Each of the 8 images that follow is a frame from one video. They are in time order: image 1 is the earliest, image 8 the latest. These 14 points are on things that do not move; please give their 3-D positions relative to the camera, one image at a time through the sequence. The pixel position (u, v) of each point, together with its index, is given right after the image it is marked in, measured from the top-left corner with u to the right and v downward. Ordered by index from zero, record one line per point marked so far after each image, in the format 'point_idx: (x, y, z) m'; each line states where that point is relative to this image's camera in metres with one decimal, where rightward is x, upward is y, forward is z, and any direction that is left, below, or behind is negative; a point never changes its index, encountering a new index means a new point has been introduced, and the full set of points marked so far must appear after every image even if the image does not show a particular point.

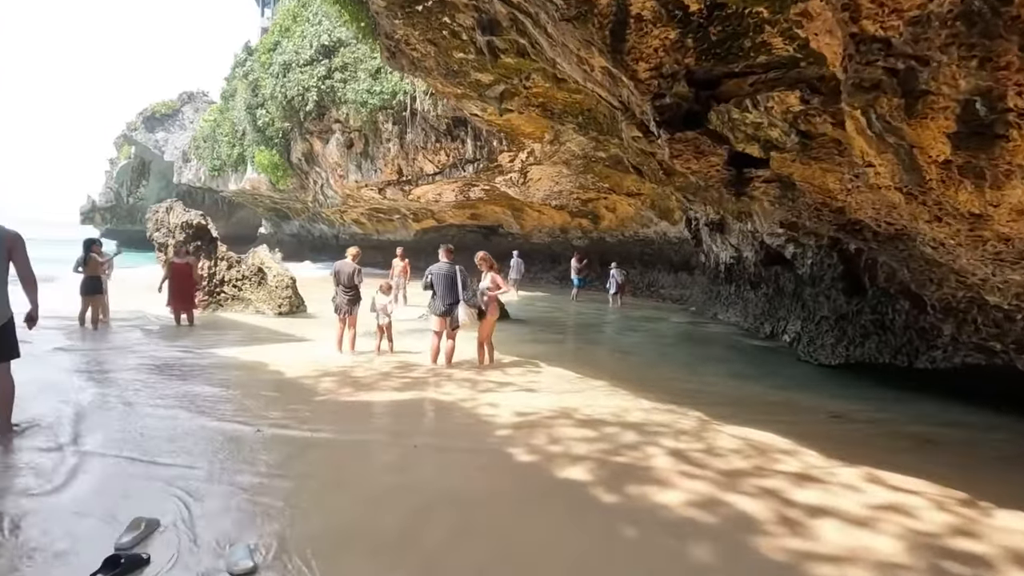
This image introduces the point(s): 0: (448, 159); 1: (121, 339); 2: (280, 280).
0: (-2.3, +4.6, +19.2) m
1: (-6.2, -0.7, +8.9) m
2: (-4.7, +0.2, +10.9) m
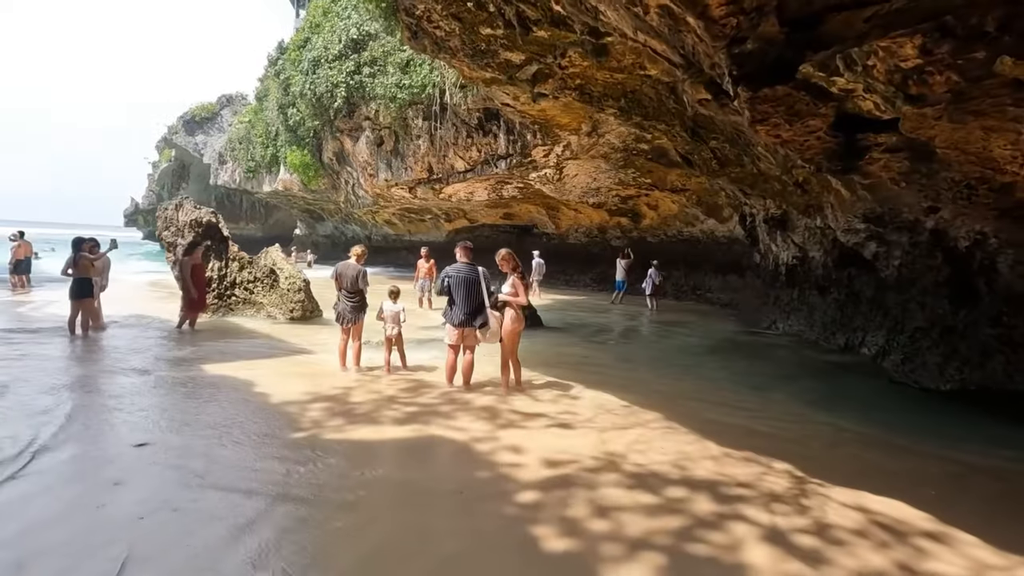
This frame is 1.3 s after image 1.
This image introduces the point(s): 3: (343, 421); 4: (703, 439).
0: (-1.1, +4.5, +18.1) m
1: (-5.8, -0.8, +8.1) m
2: (-4.1, +0.1, +10.0) m
3: (-1.4, -1.1, +4.5) m
4: (+1.6, -1.3, +4.5) m
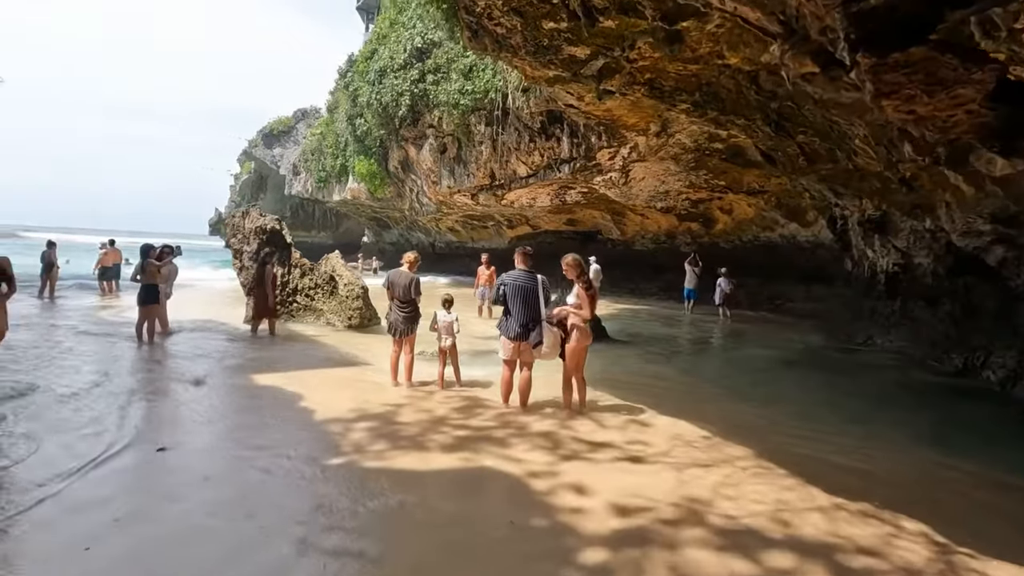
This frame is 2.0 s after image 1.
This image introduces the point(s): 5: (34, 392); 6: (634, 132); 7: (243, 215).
0: (+1.0, +4.3, +17.7) m
1: (-4.9, -0.9, +8.2) m
2: (-2.9, 0.0, +9.9) m
3: (-1.0, -1.2, +4.1) m
4: (+2.1, -1.4, +3.8) m
5: (-5.2, -1.1, +5.9) m
6: (+3.1, +4.1, +14.0) m
7: (-5.4, +1.5, +10.8) m
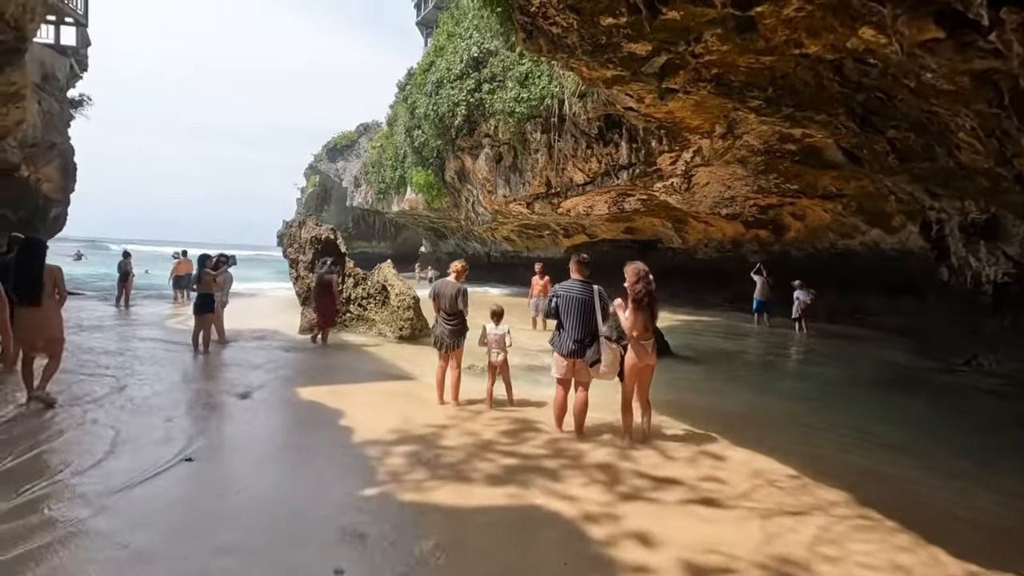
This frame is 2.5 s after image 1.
0: (+2.8, +3.9, +17.1) m
1: (-4.0, -1.0, +8.2) m
2: (-2.0, -0.2, +9.7) m
3: (-0.6, -1.3, +3.7) m
4: (+2.4, -1.5, +3.1) m
5: (-4.6, -1.2, +5.9) m
6: (+4.5, +3.8, +13.2) m
7: (-4.3, +1.3, +10.9) m
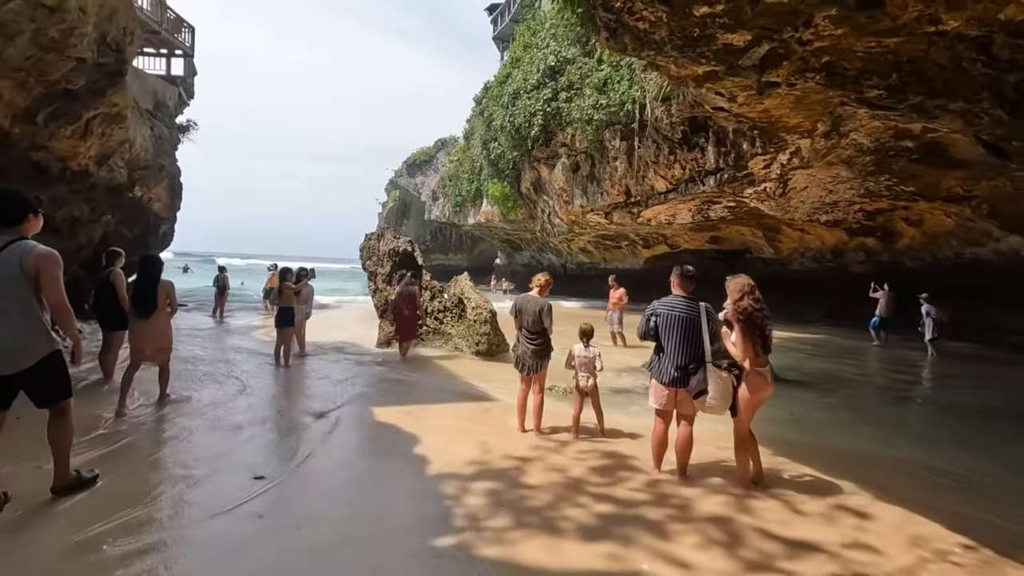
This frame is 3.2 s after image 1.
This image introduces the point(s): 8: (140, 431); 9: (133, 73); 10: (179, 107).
0: (+5.2, +3.5, +16.1) m
1: (-2.8, -1.2, +8.1) m
2: (-0.6, -0.5, +9.3) m
3: (0.0, -1.4, +3.2) m
4: (+2.8, -1.6, +2.2) m
5: (-3.7, -1.3, +6.0) m
6: (+6.4, +3.5, +12.0) m
7: (-2.7, +1.0, +10.9) m
8: (-3.5, -1.4, +5.0) m
9: (-11.6, +6.6, +16.4) m
10: (-12.2, +6.6, +19.7) m
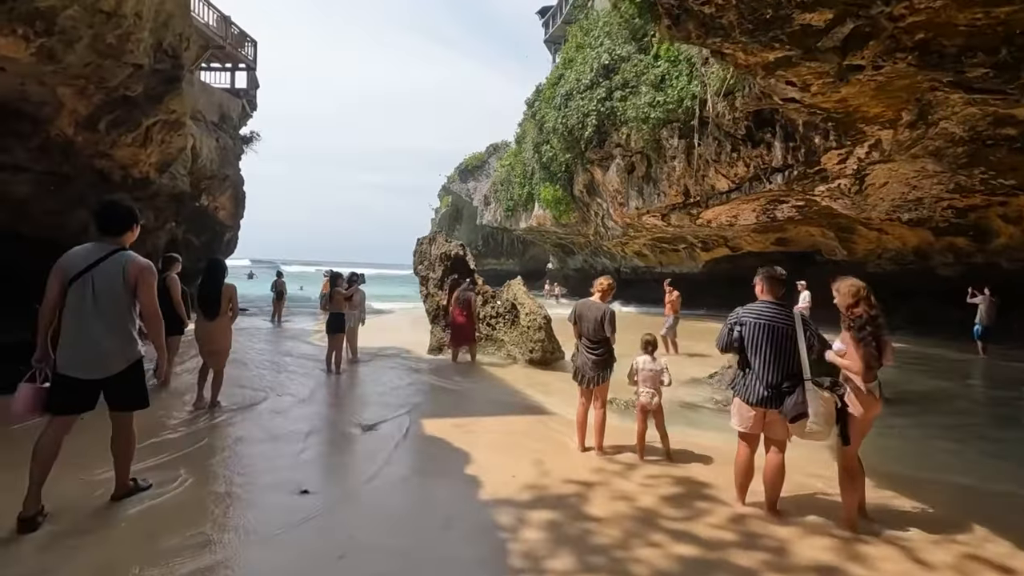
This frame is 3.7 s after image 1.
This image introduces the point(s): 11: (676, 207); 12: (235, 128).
0: (+6.7, +3.4, +15.2) m
1: (-2.0, -1.3, +7.9) m
2: (+0.4, -0.5, +8.9) m
3: (+0.3, -1.4, +2.8) m
4: (+3.1, -1.6, +1.5) m
5: (-3.1, -1.4, +5.9) m
6: (+7.5, +3.4, +11.0) m
7: (-1.6, +0.9, +10.7) m
8: (-2.9, -1.4, +4.9) m
9: (-10.0, +6.4, +17.1) m
10: (-10.2, +6.4, +20.4) m
11: (+5.8, +2.9, +19.1) m
12: (-10.2, +5.9, +19.7) m
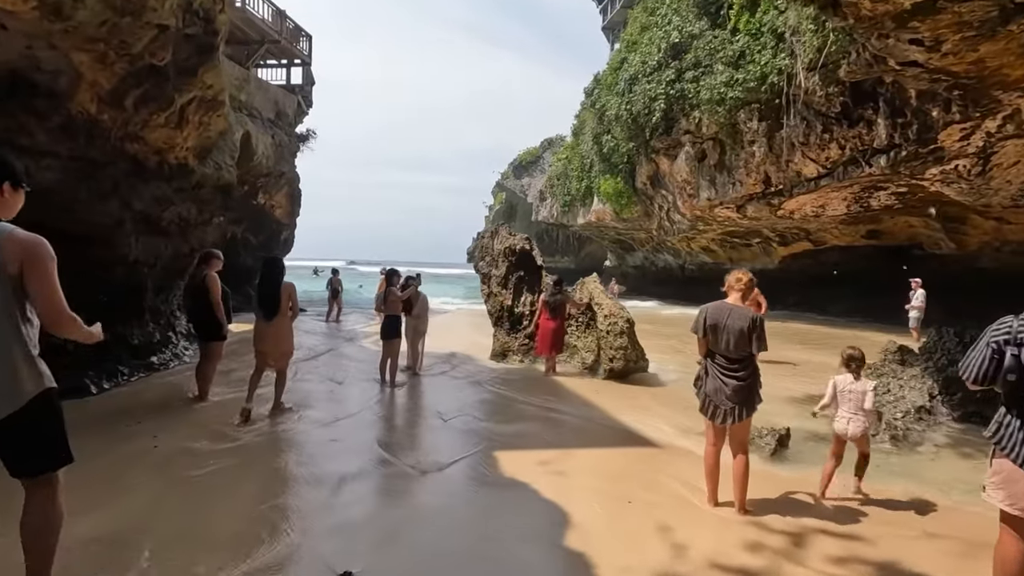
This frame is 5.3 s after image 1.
0: (+8.4, +3.4, +13.4) m
1: (-1.0, -1.3, +7.0) m
2: (+1.5, -0.5, +7.7) m
3: (+0.8, -1.4, +1.7) m
4: (+3.4, -1.6, +0.1) m
5: (-2.3, -1.4, +5.0) m
6: (+8.8, +3.4, +9.1) m
7: (-0.4, +1.0, +9.7) m
8: (-2.2, -1.4, +4.1) m
9: (-8.0, +6.4, +16.8) m
10: (-8.0, +6.5, +20.1) m
11: (+7.9, +2.9, +17.3) m
12: (-8.0, +5.9, +19.4) m
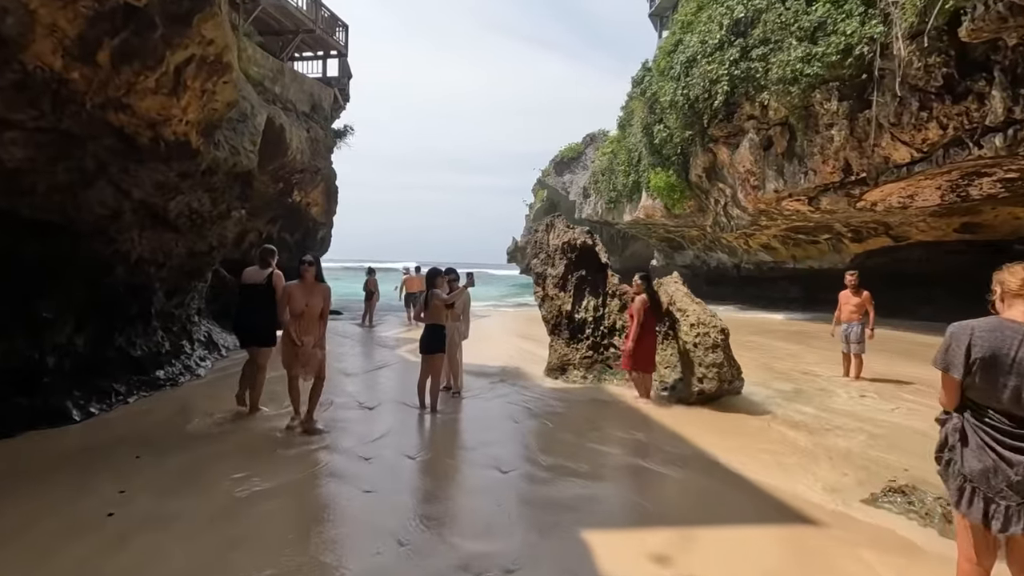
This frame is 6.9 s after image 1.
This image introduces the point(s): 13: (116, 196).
0: (+9.5, +3.4, +11.4) m
1: (-0.3, -1.3, +5.7) m
2: (+2.2, -0.5, +6.3) m
3: (+1.2, -1.4, +0.3) m
4: (+3.6, -1.6, -1.5) m
5: (-1.7, -1.4, +3.9) m
6: (+9.6, +3.4, +7.1) m
7: (+0.5, +0.9, +8.3) m
8: (-1.7, -1.4, +2.9) m
9: (-6.6, +6.4, +16.0) m
10: (-6.4, +6.4, +19.3) m
11: (+9.3, +2.9, +15.4) m
12: (-6.4, +5.9, +18.6) m
13: (-3.9, +0.9, +5.3) m
